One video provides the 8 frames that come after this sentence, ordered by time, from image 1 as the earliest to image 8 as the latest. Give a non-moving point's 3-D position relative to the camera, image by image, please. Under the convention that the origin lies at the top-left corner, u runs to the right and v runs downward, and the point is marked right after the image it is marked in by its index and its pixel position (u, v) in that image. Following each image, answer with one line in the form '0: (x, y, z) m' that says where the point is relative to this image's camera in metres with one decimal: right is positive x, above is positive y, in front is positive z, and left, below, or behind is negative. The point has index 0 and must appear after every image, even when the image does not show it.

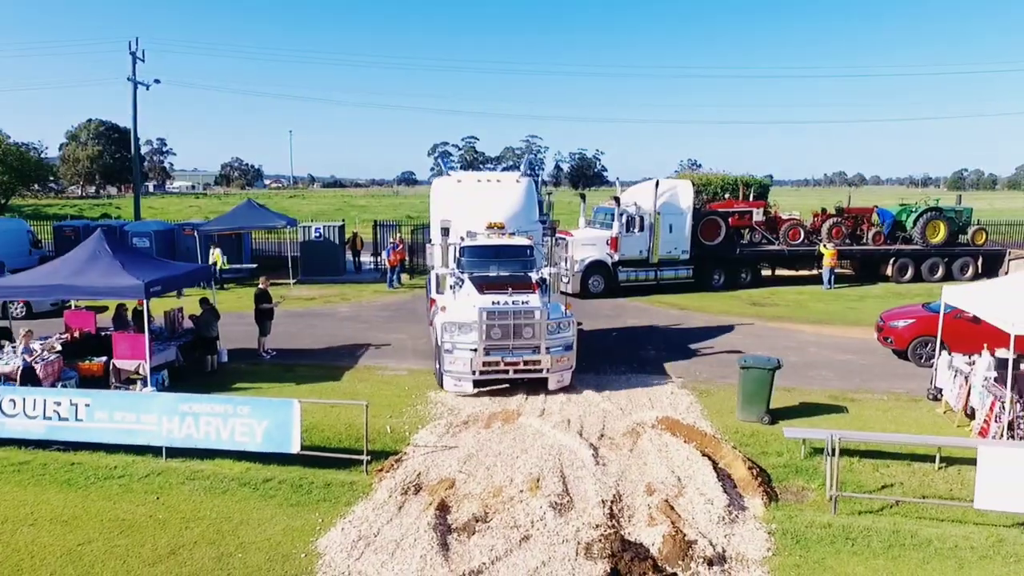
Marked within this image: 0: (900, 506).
0: (+3.4, -1.9, +7.4) m
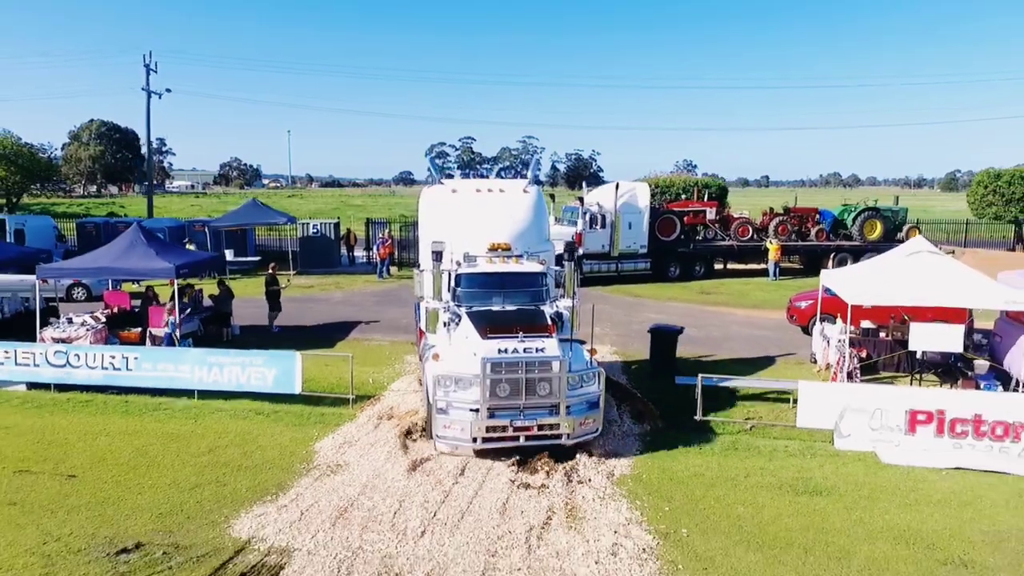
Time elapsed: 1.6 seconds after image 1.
0: (+2.8, -1.6, +9.8) m
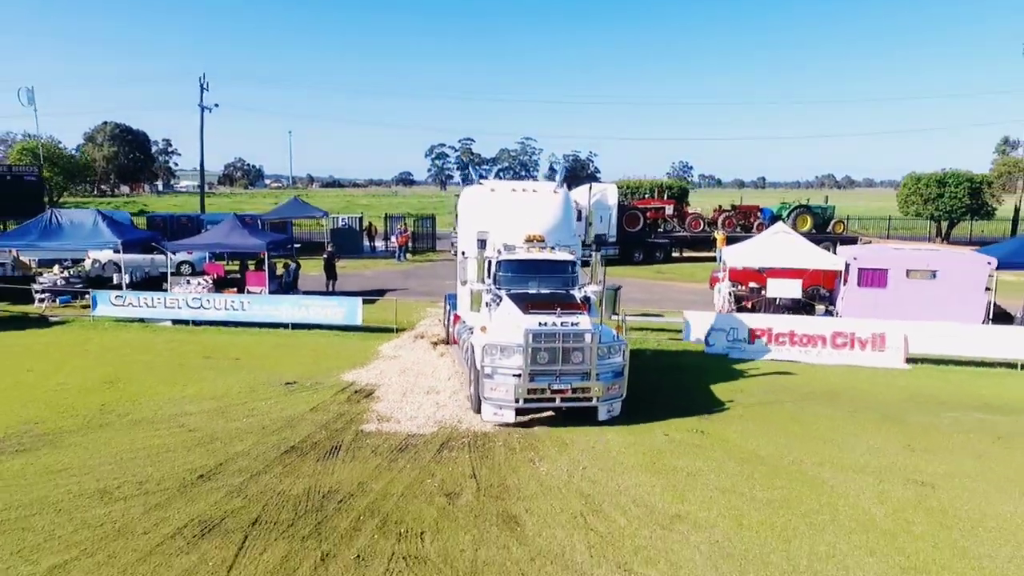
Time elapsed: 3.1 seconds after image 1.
0: (+2.6, -1.0, +15.1) m
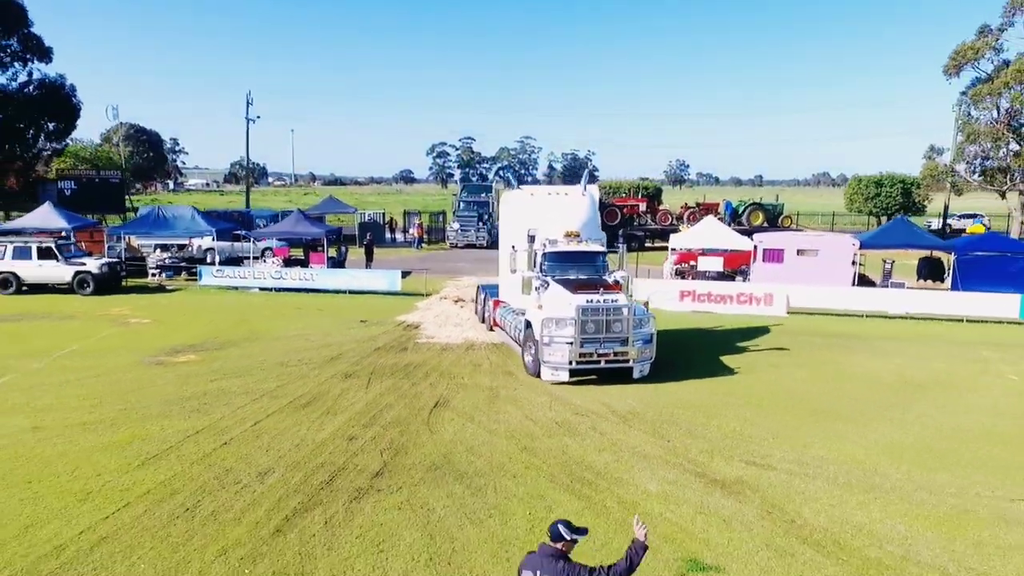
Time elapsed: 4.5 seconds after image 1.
0: (+2.6, -0.4, +20.8) m
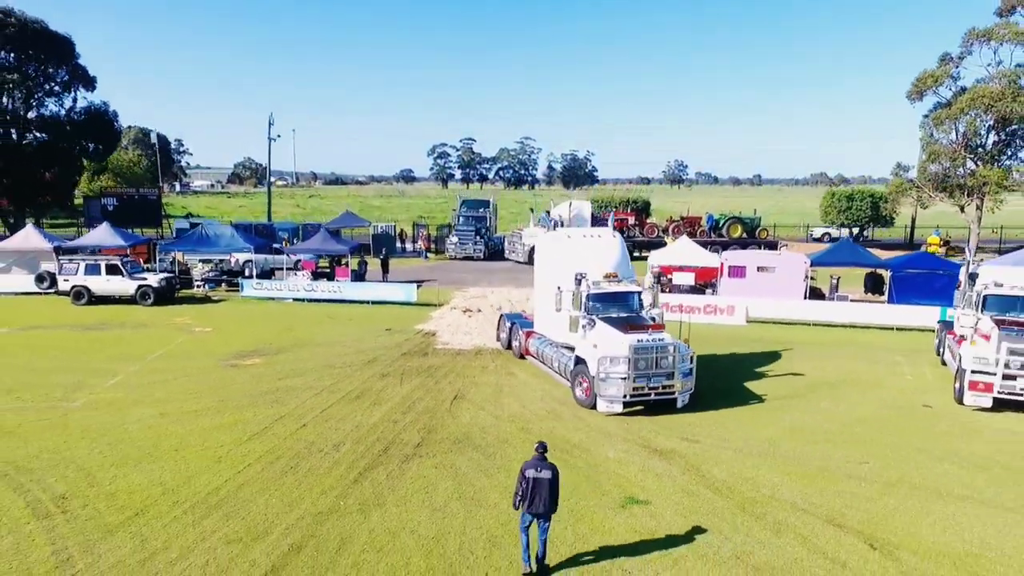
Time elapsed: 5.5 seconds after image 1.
0: (+2.6, -0.7, +24.1) m
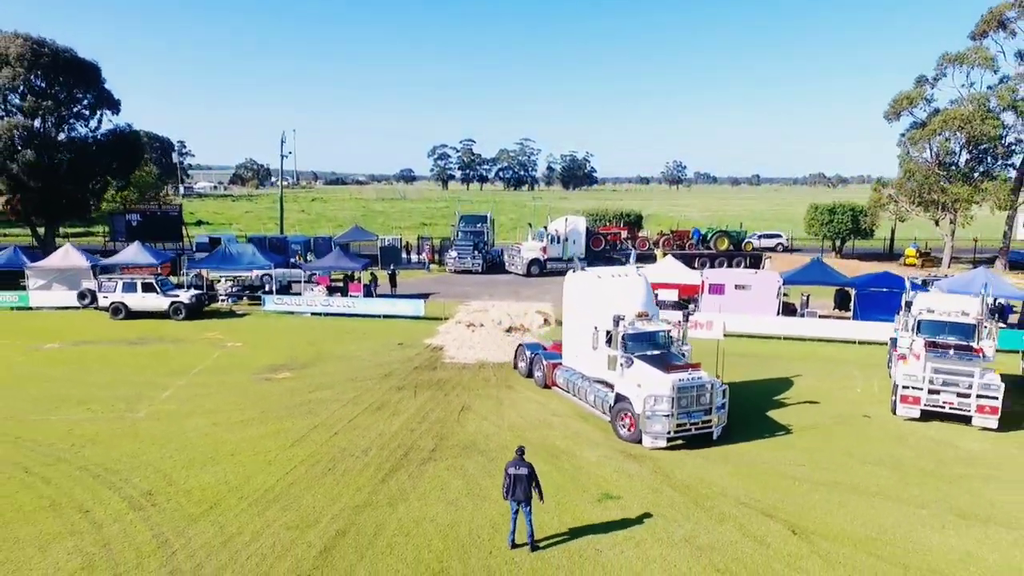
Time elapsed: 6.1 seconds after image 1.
0: (+2.6, -1.2, +26.5) m
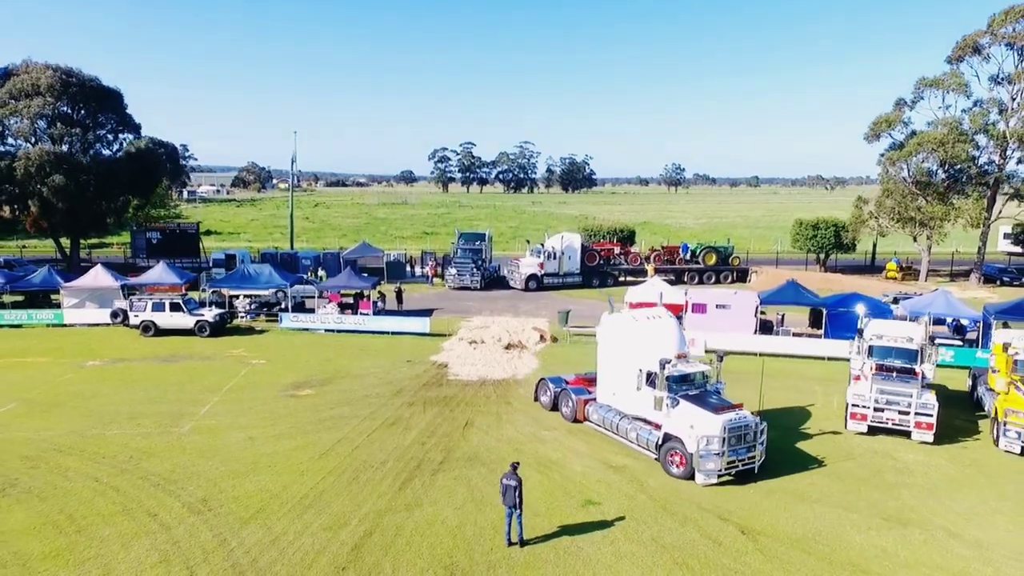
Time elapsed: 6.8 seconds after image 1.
0: (+2.5, -1.9, +28.7) m
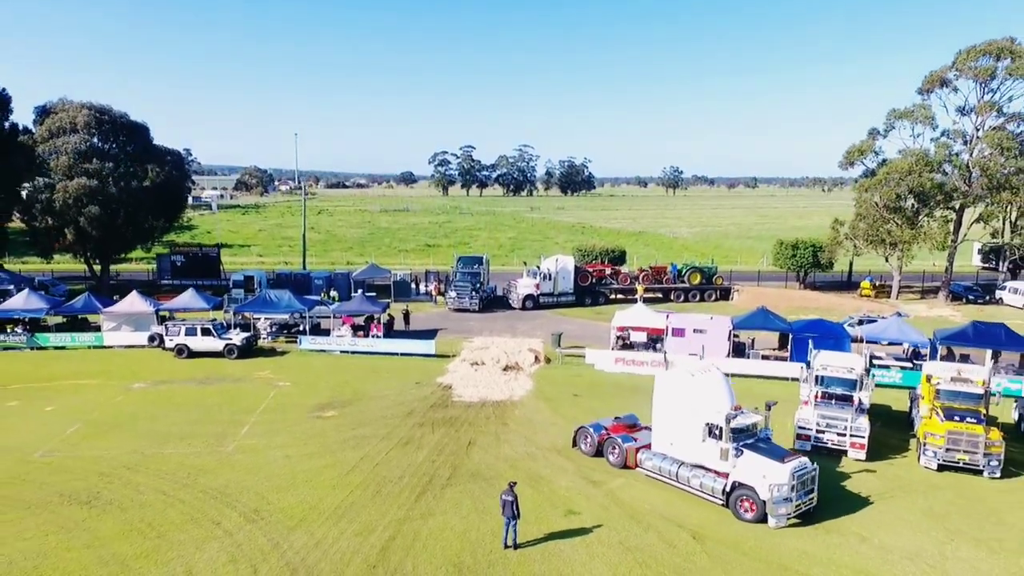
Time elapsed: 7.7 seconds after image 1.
0: (+2.4, -2.9, +31.9) m
